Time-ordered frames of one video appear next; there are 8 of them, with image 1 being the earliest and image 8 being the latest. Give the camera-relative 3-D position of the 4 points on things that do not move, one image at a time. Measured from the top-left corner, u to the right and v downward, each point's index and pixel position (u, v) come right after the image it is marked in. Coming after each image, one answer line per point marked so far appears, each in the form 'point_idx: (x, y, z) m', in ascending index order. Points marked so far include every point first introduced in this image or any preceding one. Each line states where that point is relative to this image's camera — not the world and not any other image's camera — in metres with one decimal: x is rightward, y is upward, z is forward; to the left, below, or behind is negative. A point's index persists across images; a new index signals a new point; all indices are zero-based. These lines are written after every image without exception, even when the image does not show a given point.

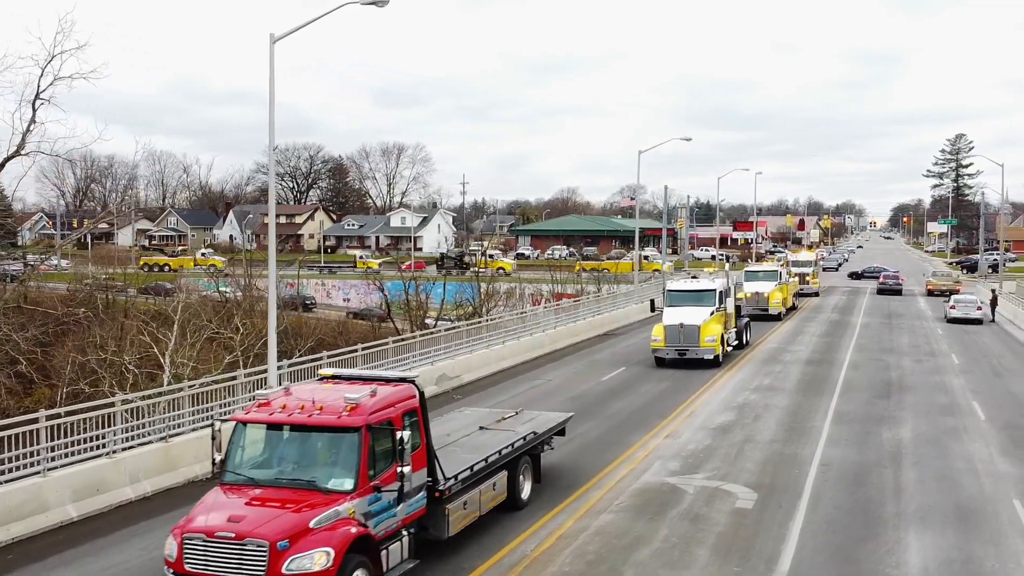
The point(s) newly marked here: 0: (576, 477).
0: (+1.1, -3.1, +13.8) m
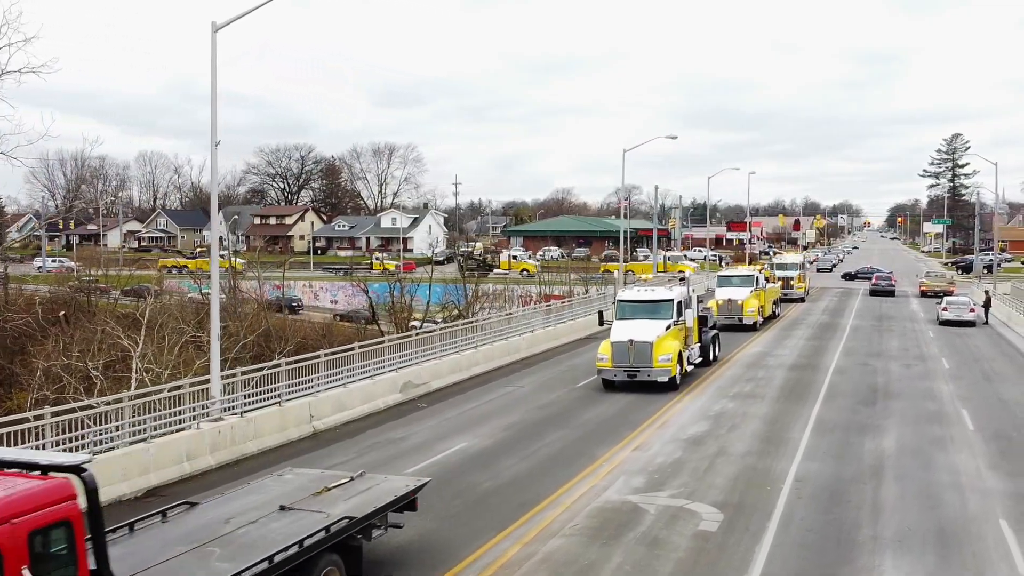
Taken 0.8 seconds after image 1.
0: (+0.3, -3.1, +12.9) m
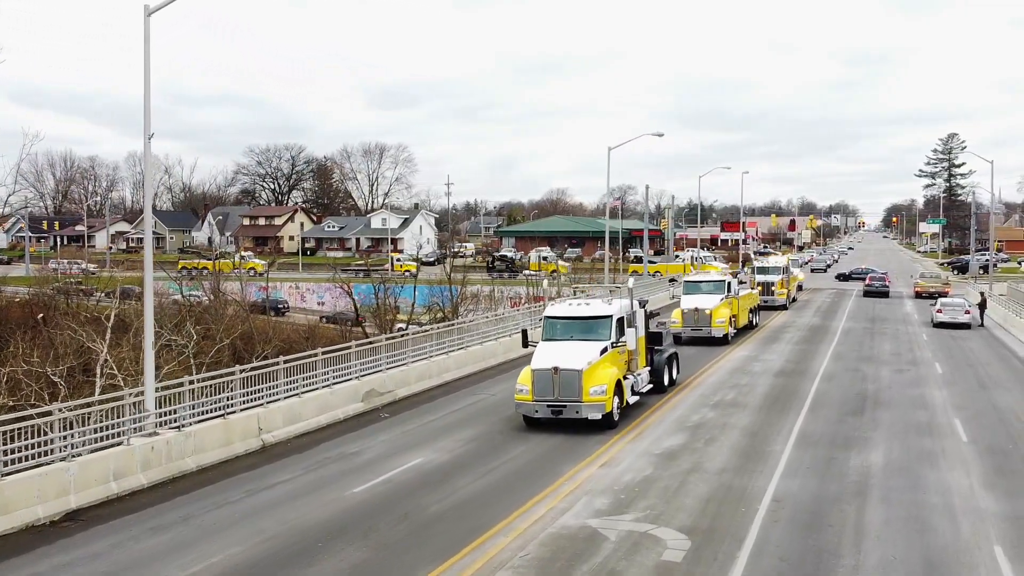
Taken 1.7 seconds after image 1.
0: (-0.3, -3.2, +11.8) m
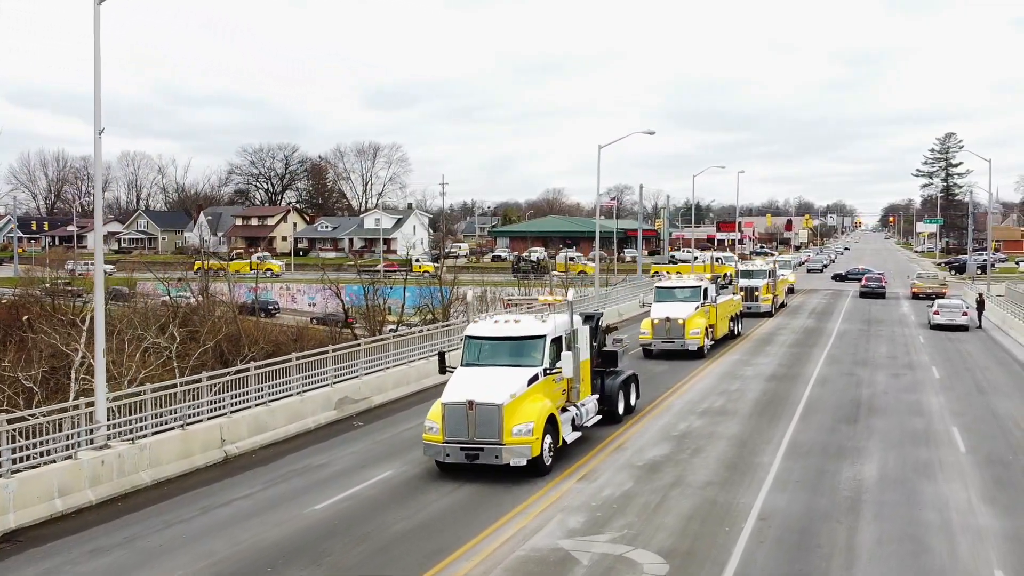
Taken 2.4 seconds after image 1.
0: (-0.8, -3.3, +11.0) m
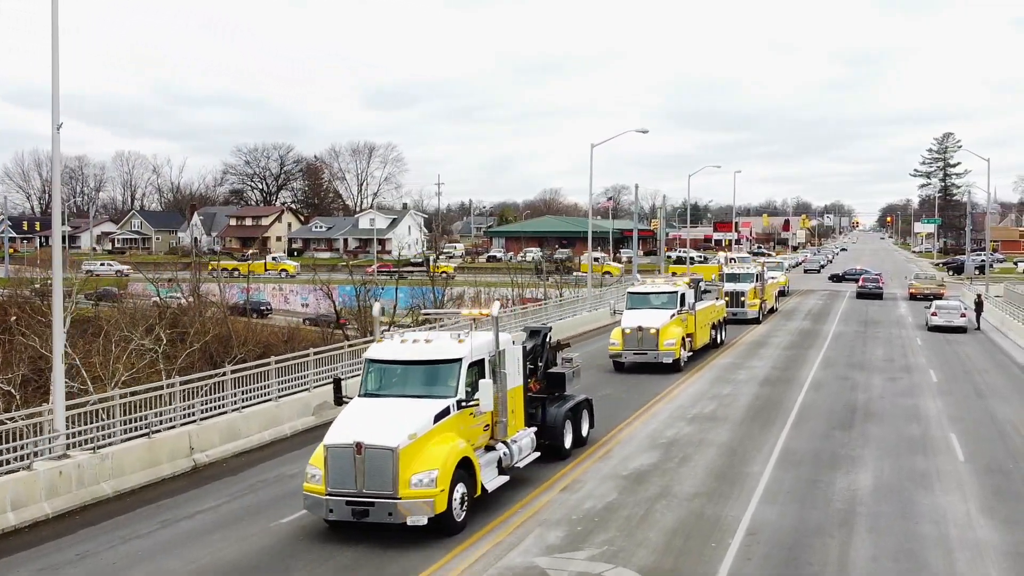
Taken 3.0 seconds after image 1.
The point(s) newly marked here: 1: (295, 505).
0: (-1.1, -3.3, +10.5) m
1: (-3.2, -3.2, +12.6) m
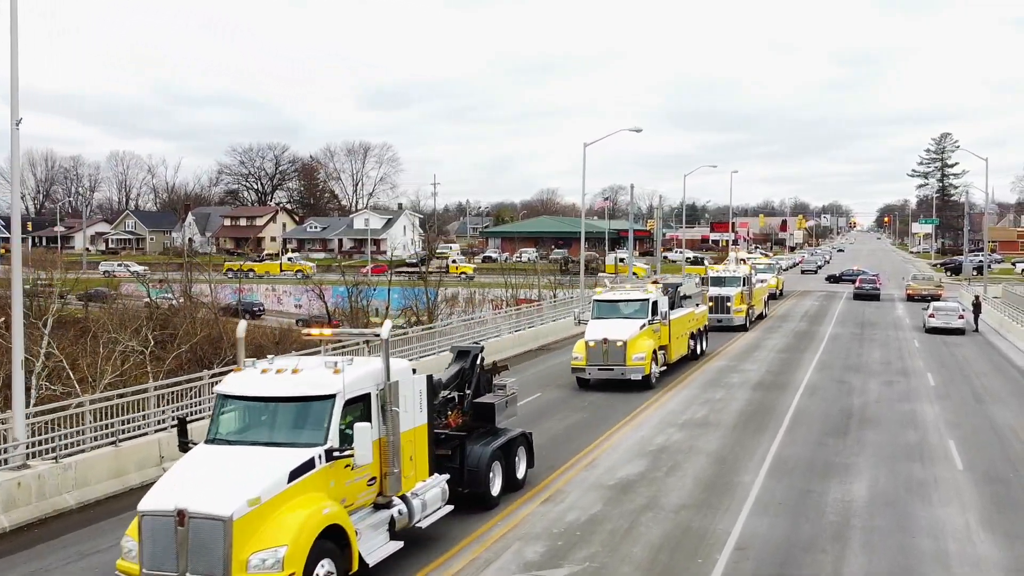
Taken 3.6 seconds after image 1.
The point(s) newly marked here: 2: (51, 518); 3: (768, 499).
0: (-1.4, -3.3, +9.9) m
1: (-3.5, -3.3, +12.1) m
2: (-6.6, -3.3, +12.1) m
3: (+3.8, -3.1, +12.5) m
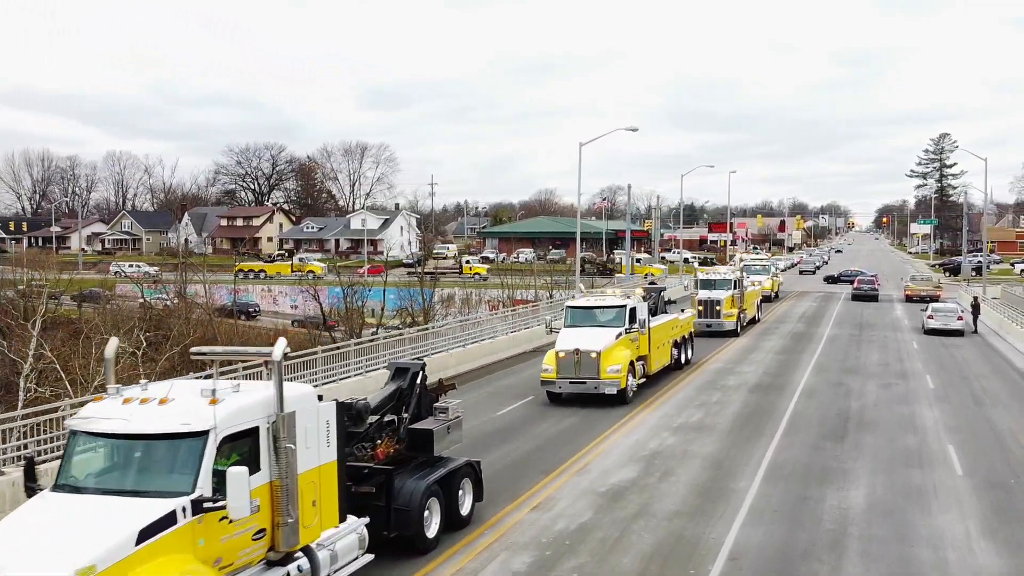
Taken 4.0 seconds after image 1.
0: (-1.5, -3.4, +9.6) m
1: (-3.7, -3.3, +11.7) m
2: (-6.8, -3.3, +11.7) m
3: (+3.6, -3.2, +12.2) m
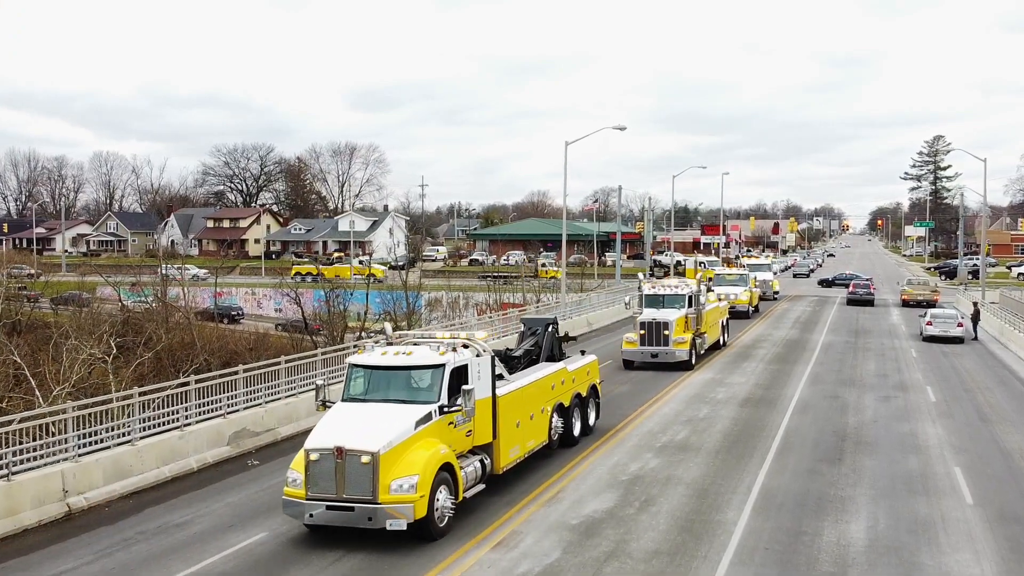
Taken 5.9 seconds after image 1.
0: (-2.1, -3.5, +8.3) m
1: (-4.2, -3.4, +10.4) m
2: (-7.3, -3.4, +10.4) m
3: (+3.1, -3.3, +10.9) m
